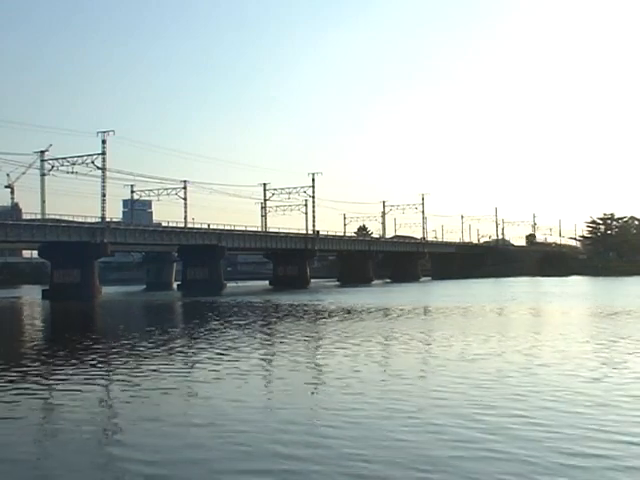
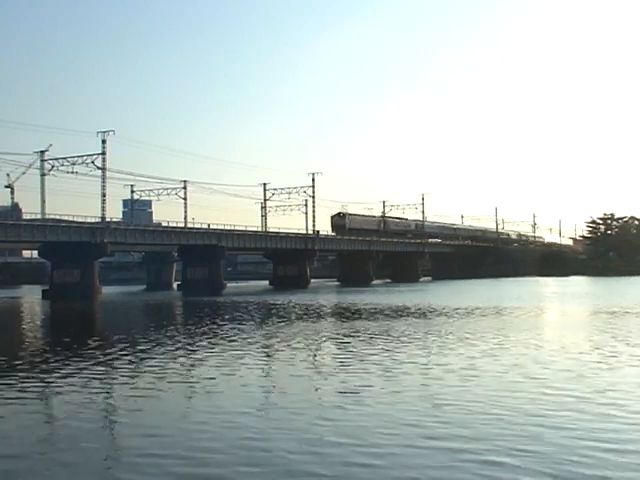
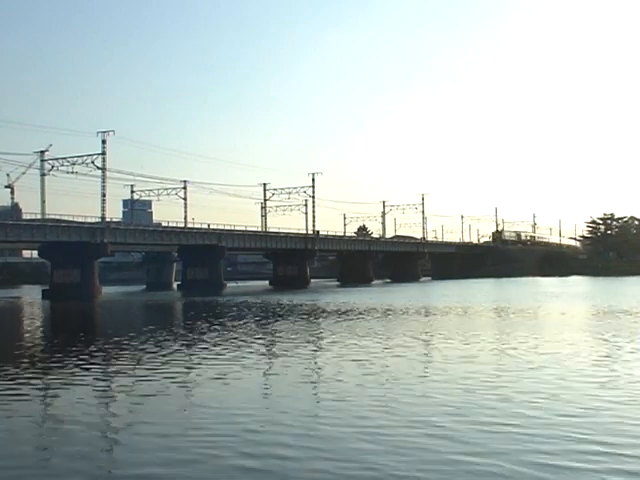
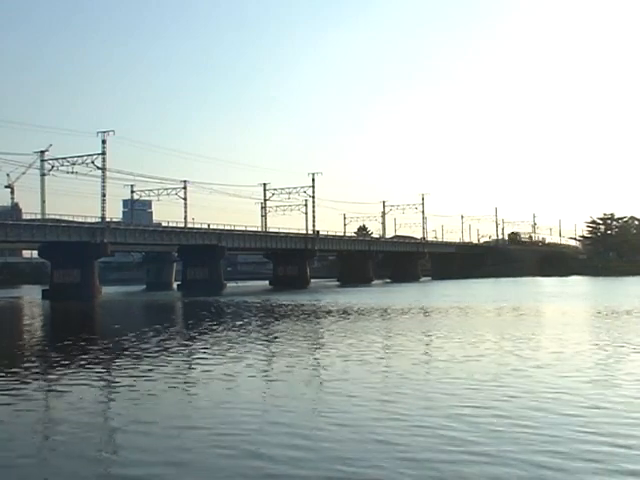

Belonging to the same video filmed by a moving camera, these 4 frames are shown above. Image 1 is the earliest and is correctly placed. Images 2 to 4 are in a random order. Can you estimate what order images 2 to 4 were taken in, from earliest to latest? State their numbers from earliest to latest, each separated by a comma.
4, 3, 2
